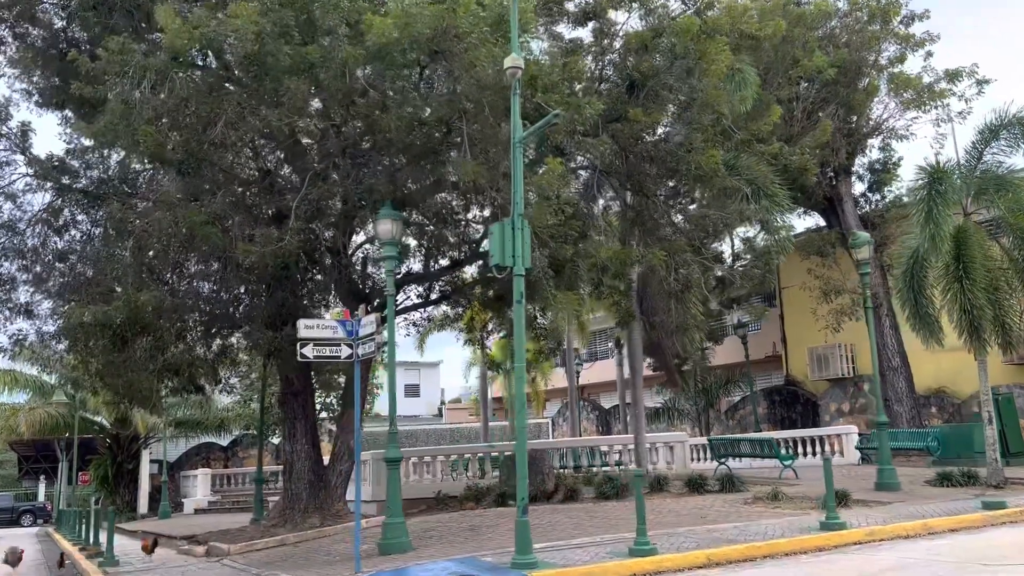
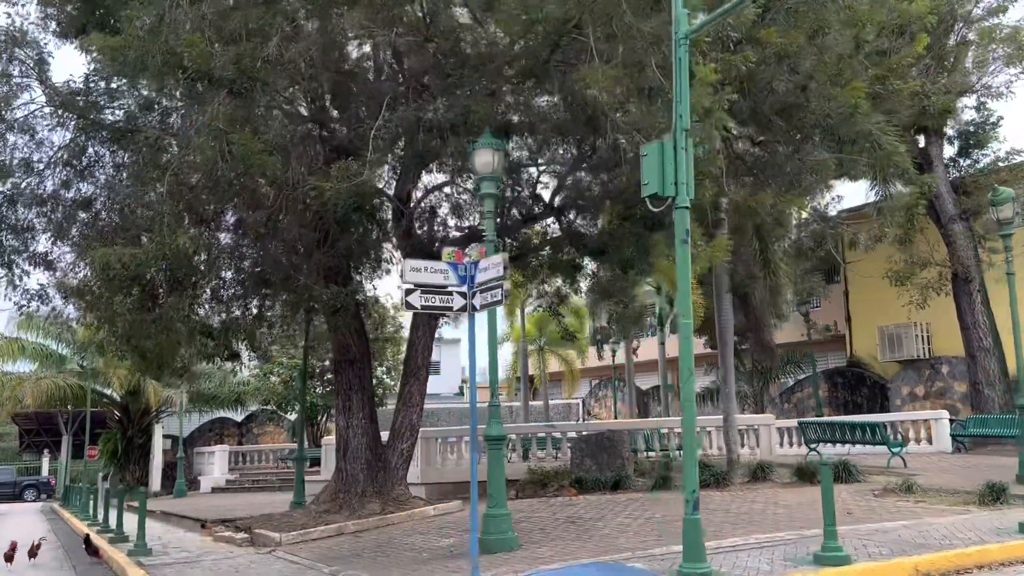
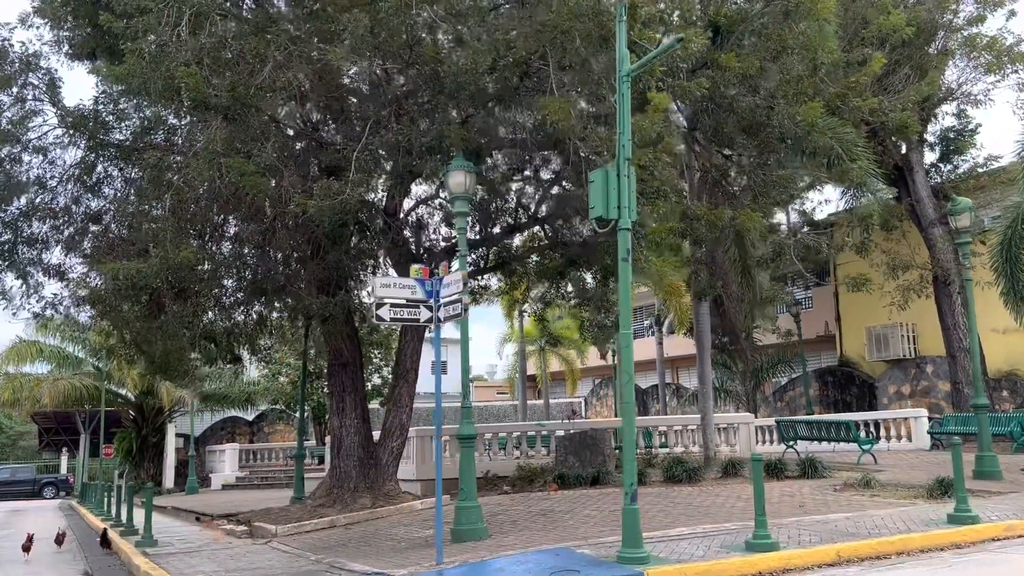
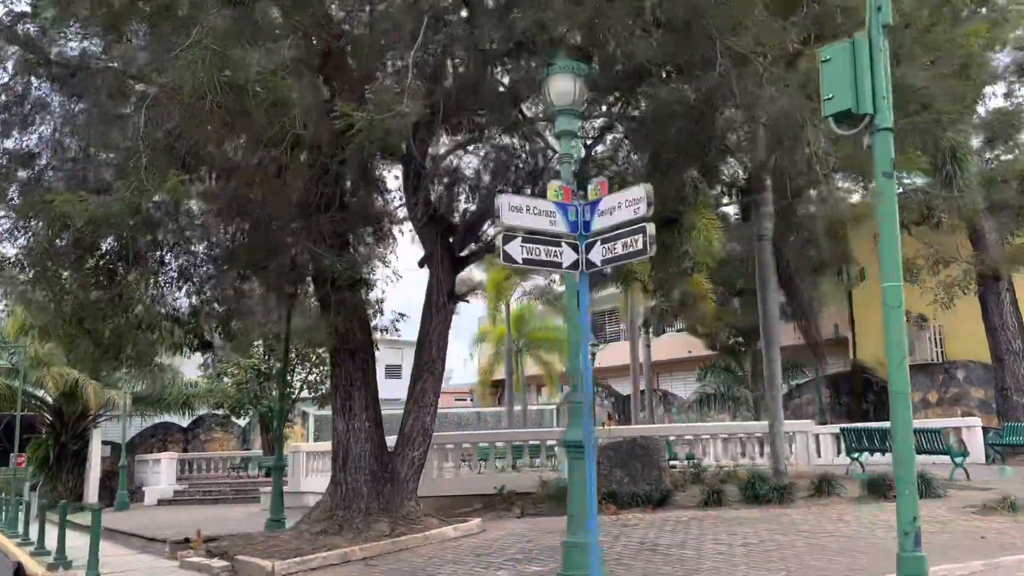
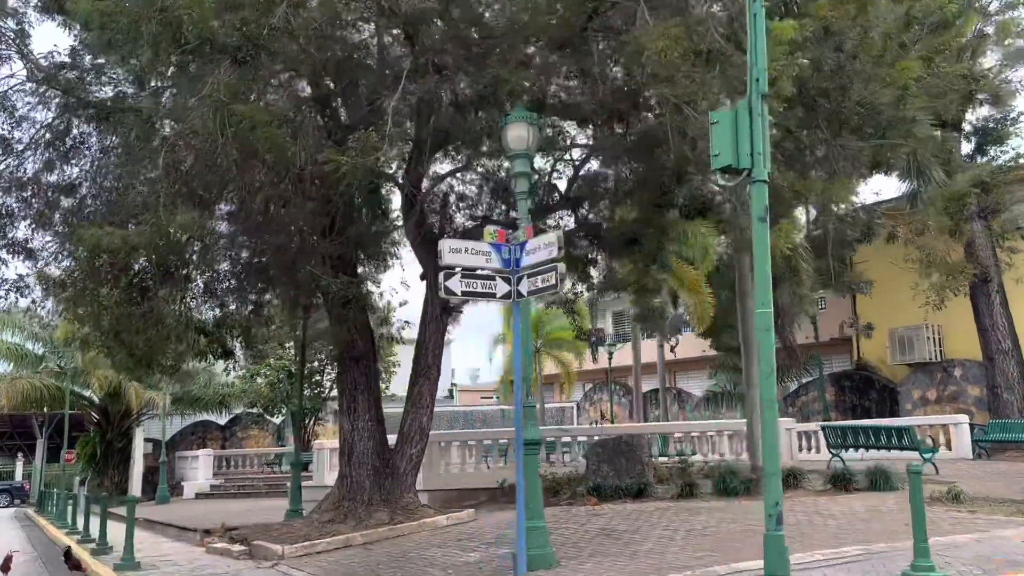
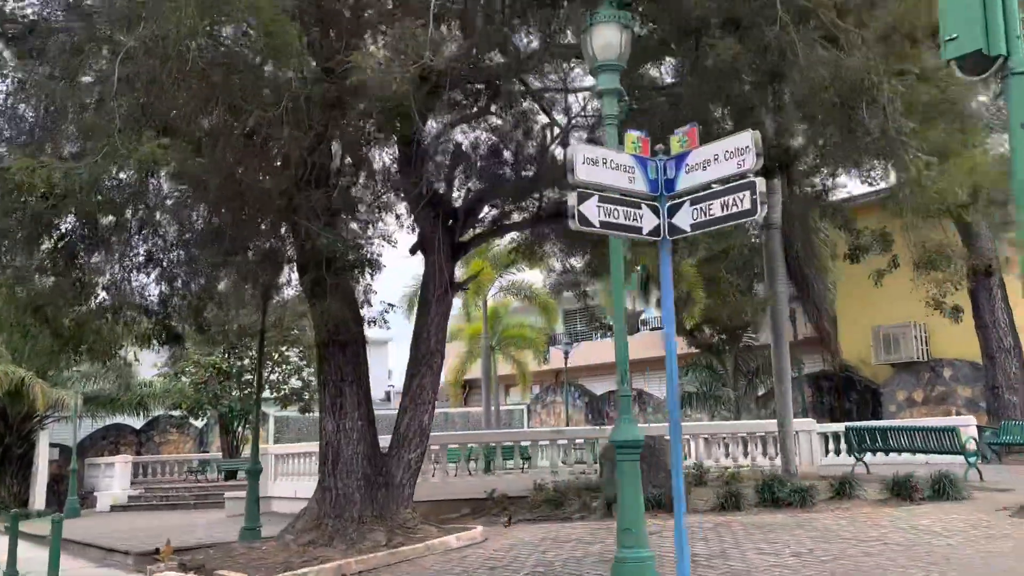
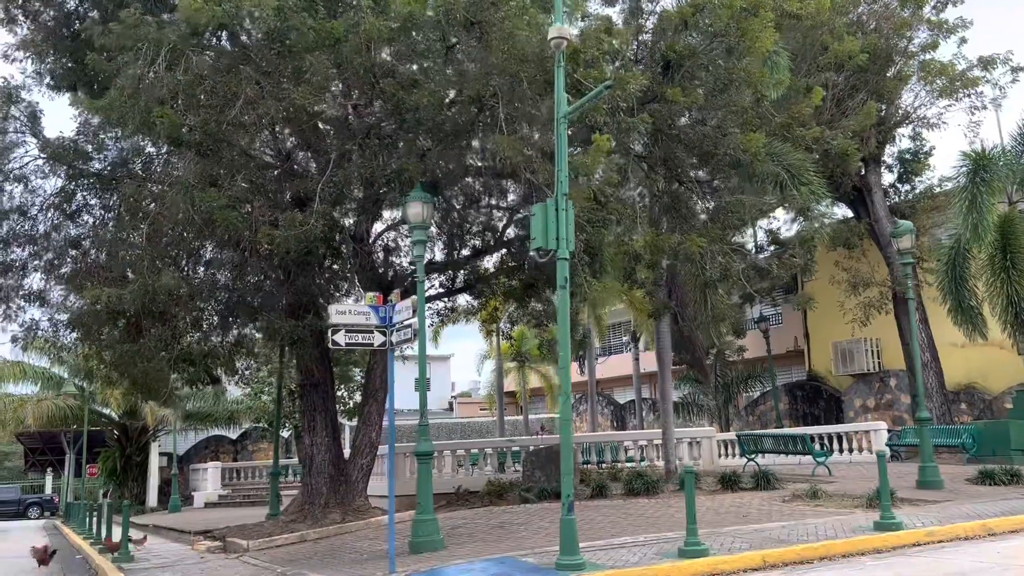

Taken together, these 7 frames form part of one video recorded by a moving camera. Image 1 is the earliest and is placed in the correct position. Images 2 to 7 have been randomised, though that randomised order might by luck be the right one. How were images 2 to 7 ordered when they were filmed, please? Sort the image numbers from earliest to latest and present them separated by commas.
7, 3, 2, 5, 4, 6
